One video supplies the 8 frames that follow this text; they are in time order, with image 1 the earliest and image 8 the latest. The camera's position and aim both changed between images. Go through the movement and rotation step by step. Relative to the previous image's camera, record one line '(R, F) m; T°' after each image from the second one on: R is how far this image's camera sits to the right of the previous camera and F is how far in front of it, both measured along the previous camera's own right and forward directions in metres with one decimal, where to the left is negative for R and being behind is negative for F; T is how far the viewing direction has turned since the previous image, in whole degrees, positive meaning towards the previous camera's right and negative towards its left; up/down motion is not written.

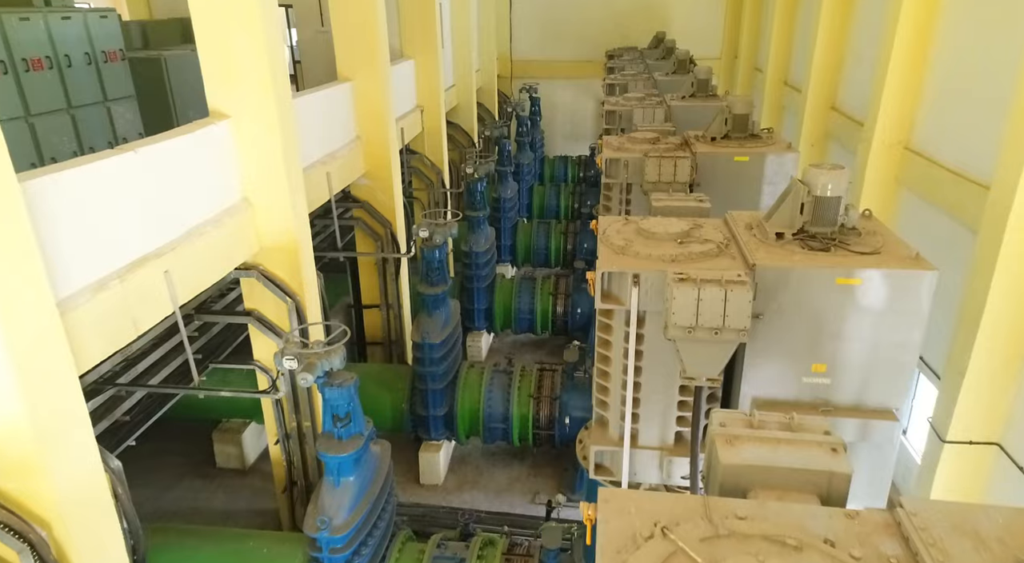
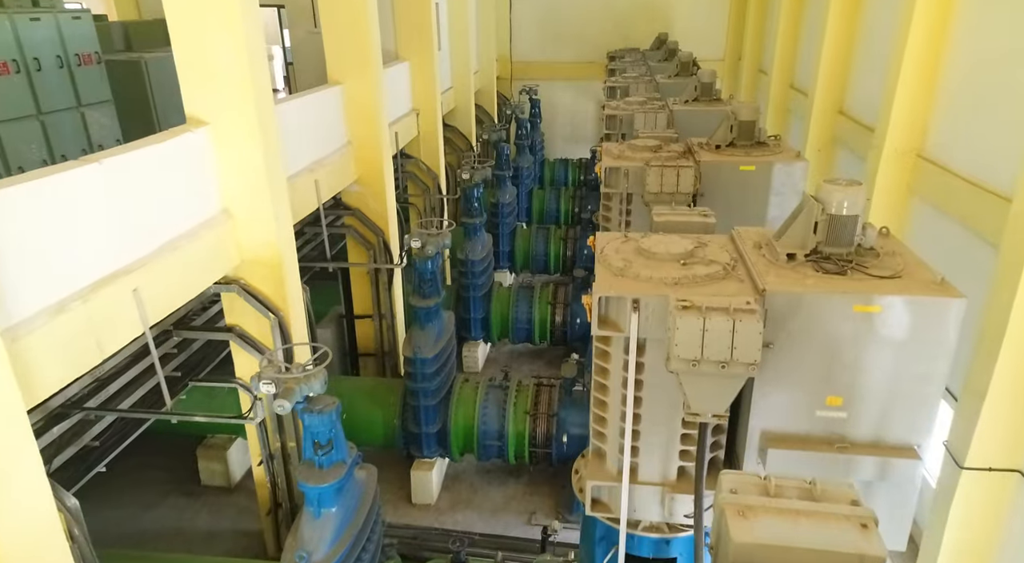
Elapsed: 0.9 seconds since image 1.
(+0.1, +0.2) m; 0°
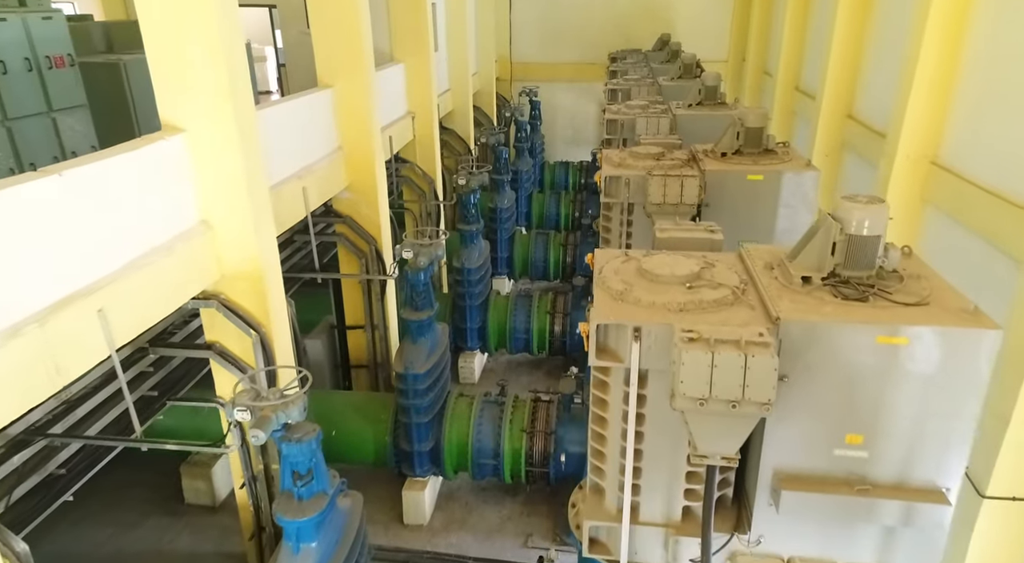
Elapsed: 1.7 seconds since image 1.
(0.0, +0.2) m; 0°
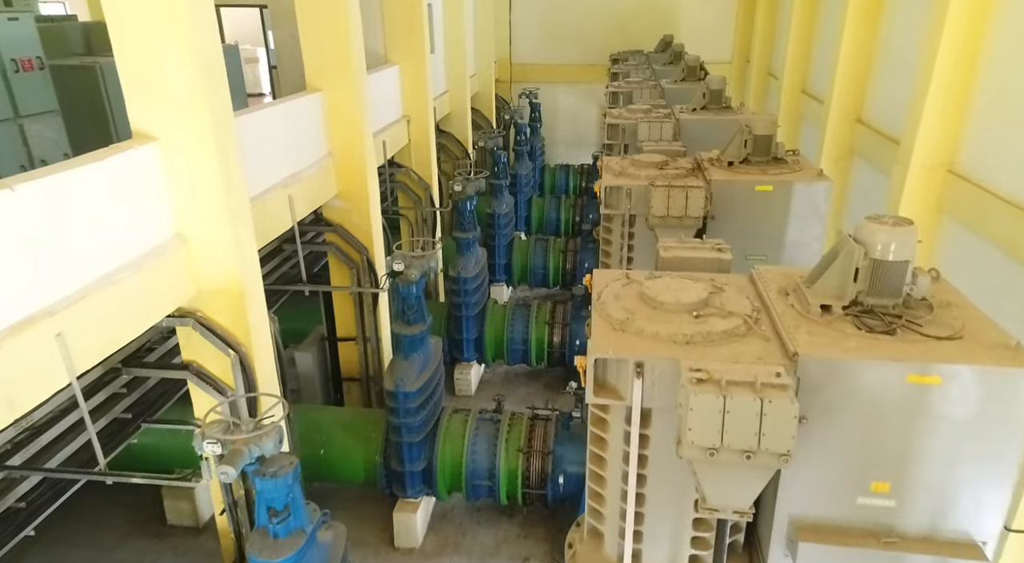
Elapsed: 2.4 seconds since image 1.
(0.0, +0.2) m; 0°
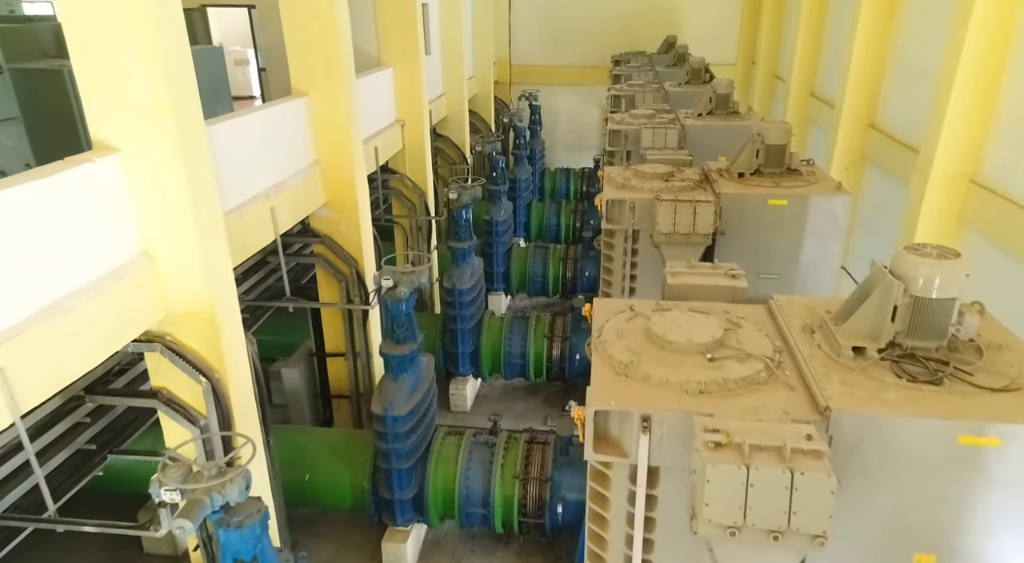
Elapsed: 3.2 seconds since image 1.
(0.0, +0.3) m; 0°
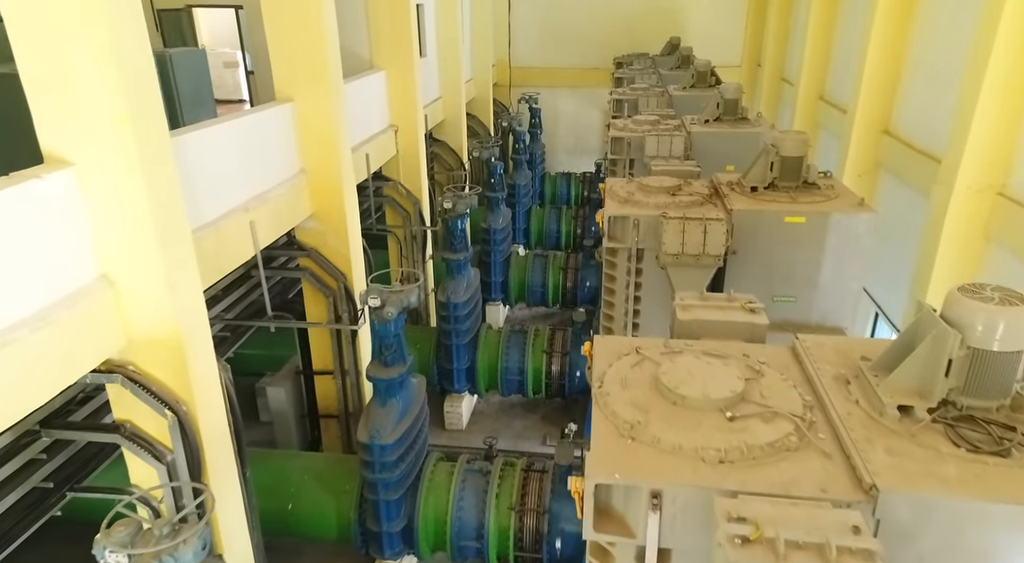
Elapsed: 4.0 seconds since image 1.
(0.0, +0.3) m; 0°
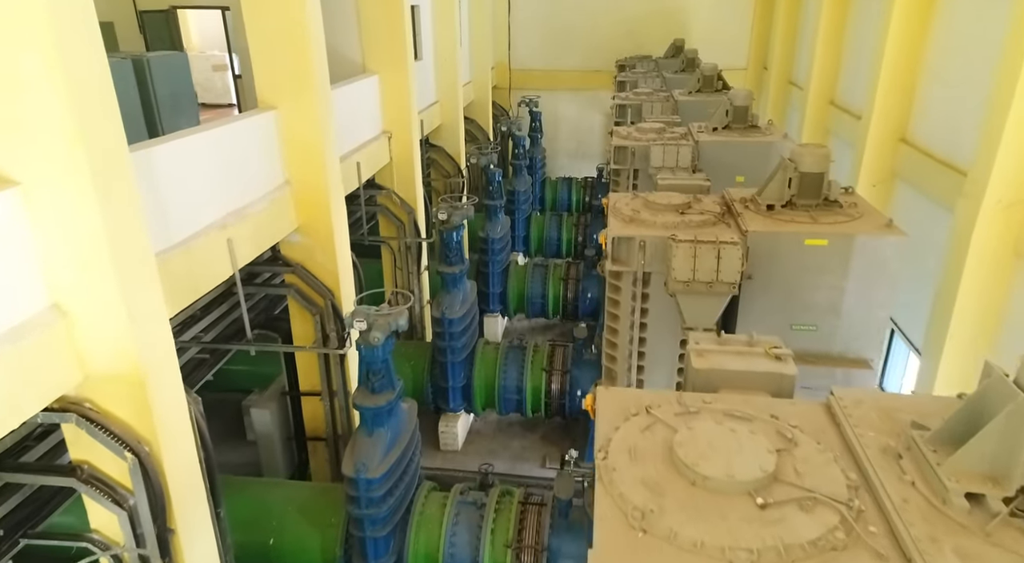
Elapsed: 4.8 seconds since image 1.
(0.0, +0.3) m; 0°
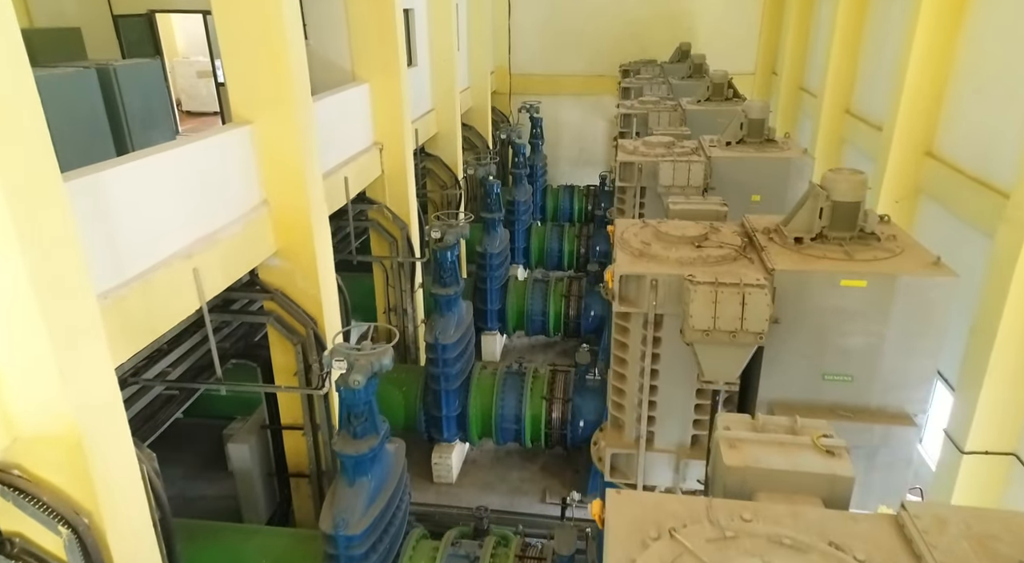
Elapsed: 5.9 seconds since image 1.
(0.0, +0.4) m; 0°
